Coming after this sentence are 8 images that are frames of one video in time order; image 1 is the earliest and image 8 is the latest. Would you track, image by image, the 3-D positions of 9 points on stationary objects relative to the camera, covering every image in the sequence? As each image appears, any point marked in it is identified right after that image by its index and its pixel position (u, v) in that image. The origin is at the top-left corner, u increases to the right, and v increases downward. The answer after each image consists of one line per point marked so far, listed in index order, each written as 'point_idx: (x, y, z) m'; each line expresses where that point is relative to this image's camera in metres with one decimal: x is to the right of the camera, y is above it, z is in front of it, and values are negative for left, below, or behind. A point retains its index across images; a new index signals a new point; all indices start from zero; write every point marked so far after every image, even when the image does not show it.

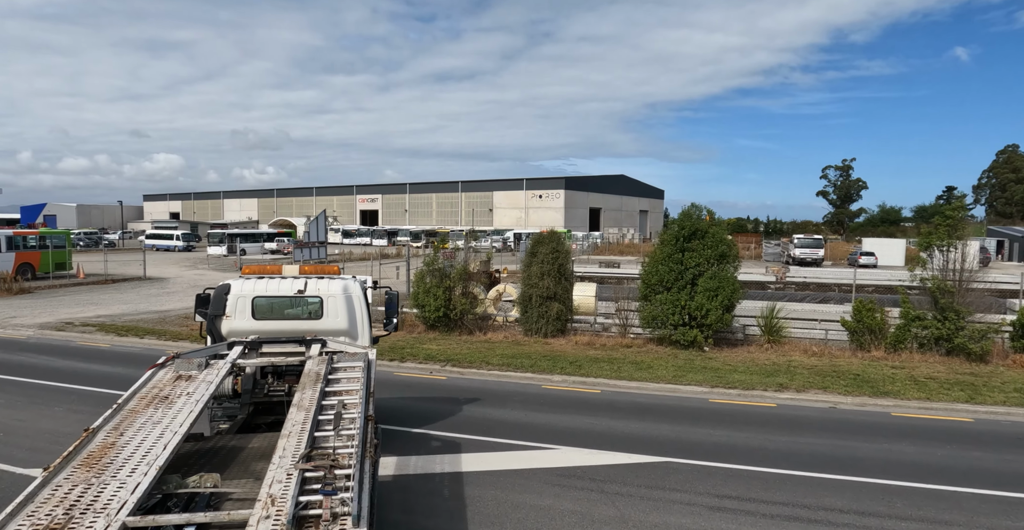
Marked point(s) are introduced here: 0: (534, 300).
0: (+0.5, -0.9, +15.7) m
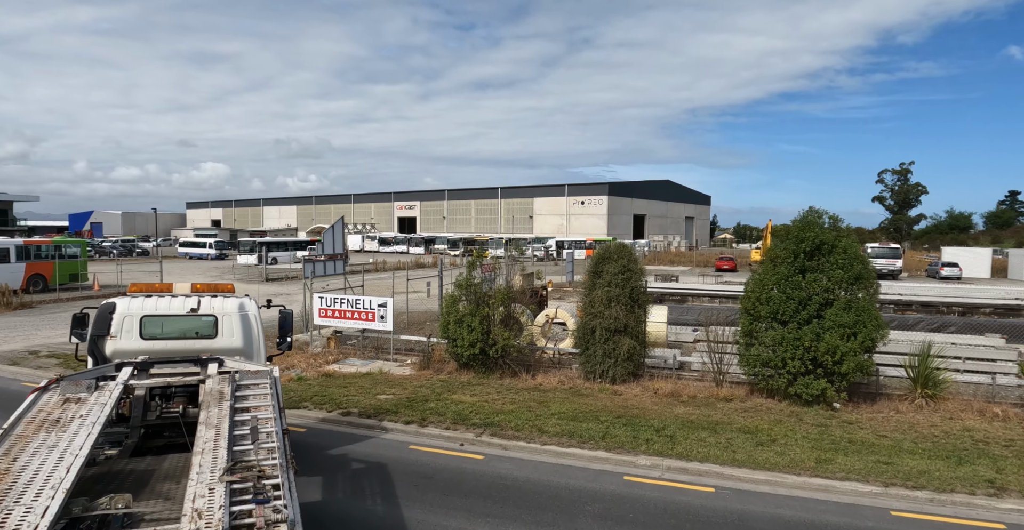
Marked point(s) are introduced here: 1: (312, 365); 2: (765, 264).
0: (+1.7, -1.3, +12.0) m
1: (-4.3, -2.1, +13.2) m
2: (+4.7, 0.0, +11.6) m
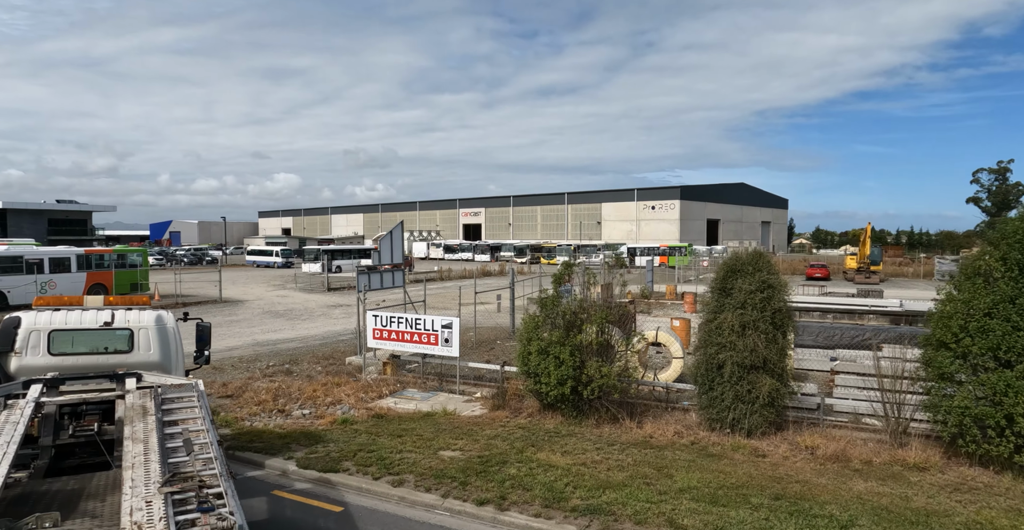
0: (+3.1, -1.5, +9.1) m
1: (-2.6, -2.3, +10.8) m
2: (+6.1, -0.2, +8.4) m
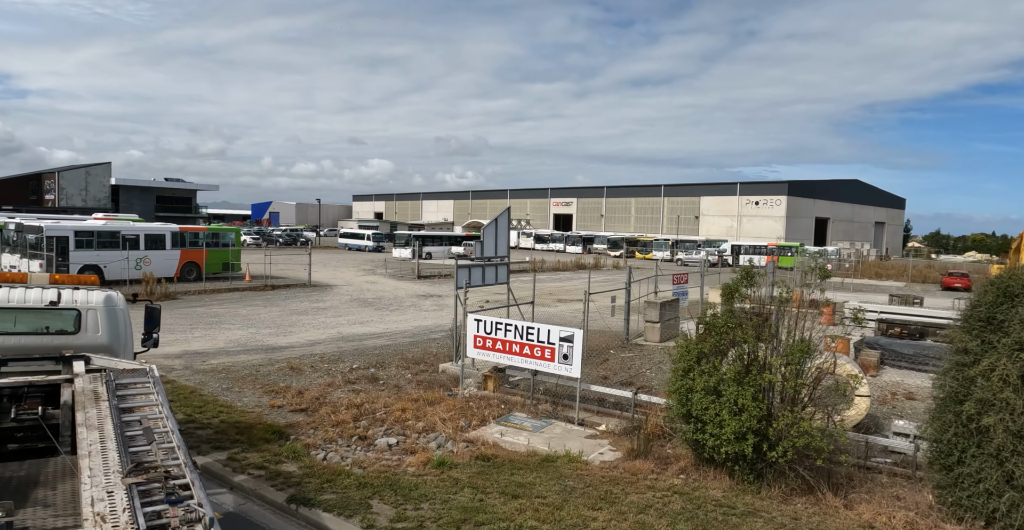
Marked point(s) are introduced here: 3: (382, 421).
0: (+4.8, -1.7, +6.1) m
1: (-0.7, -2.2, +8.7) m
2: (+7.7, -0.5, +5.0) m
3: (-1.8, -2.1, +8.5) m
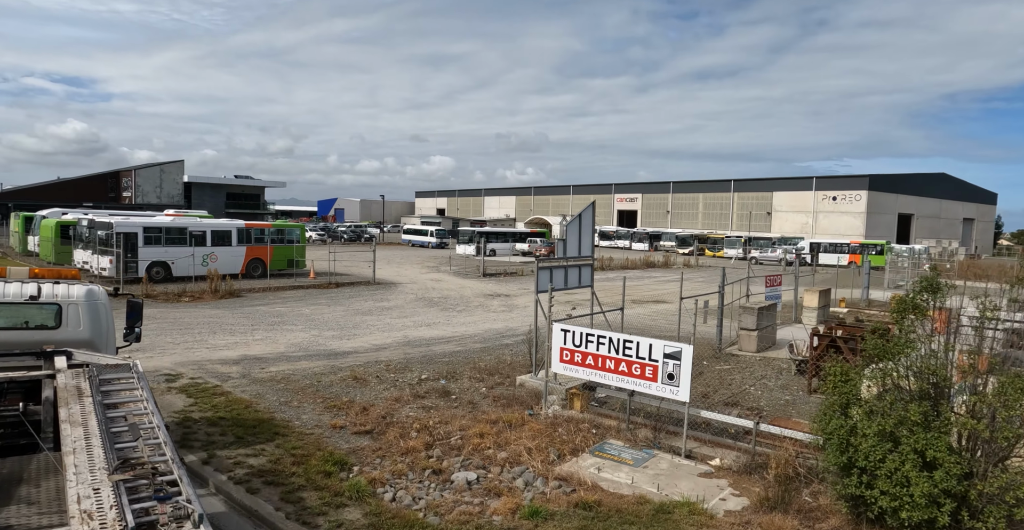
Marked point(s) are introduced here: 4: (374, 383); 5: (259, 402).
0: (+5.7, -1.8, +4.3) m
1: (+0.4, -2.3, +7.3) m
2: (+8.5, -0.6, +2.9) m
3: (-0.6, -2.2, +7.3) m
4: (-2.2, -1.9, +9.7) m
5: (-3.3, -1.8, +8.2) m
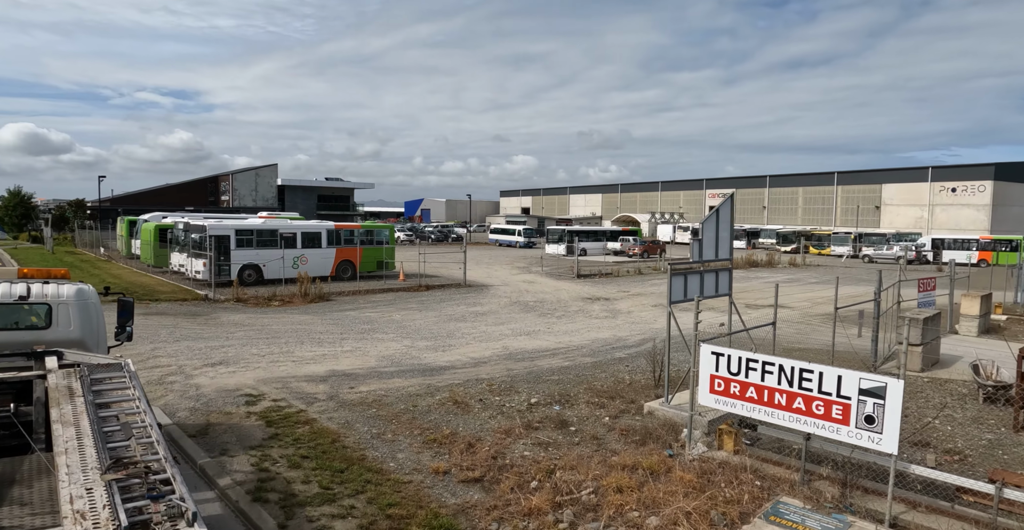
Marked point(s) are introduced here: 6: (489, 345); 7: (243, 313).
0: (+6.6, -1.8, +1.9) m
1: (+1.8, -2.3, +5.5) m
2: (+9.2, -0.6, +0.1) m
3: (+0.7, -2.2, +5.6) m
4: (-0.5, -1.9, +8.3) m
5: (-1.8, -1.9, +6.9) m
6: (-0.5, -1.6, +12.6) m
7: (-6.2, -1.1, +14.3) m
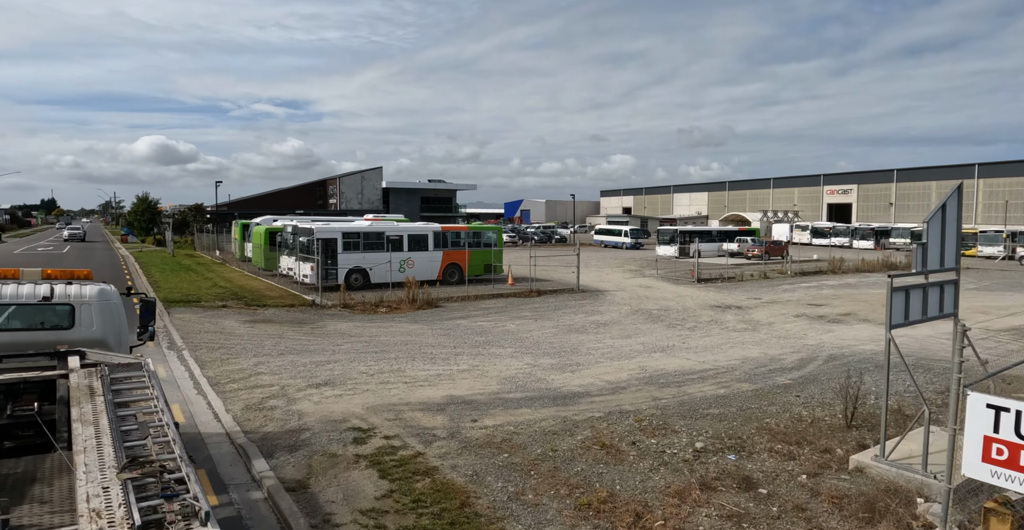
0: (+7.3, -1.9, -0.9) m
1: (+3.1, -2.4, +3.5) m
2: (+9.6, -0.7, -3.0) m
3: (+2.0, -2.3, +3.7) m
4: (+1.3, -2.0, +6.5) m
5: (-0.3, -2.0, +5.4) m
6: (+1.9, -1.7, +10.8) m
7: (-3.5, -1.2, +13.3) m
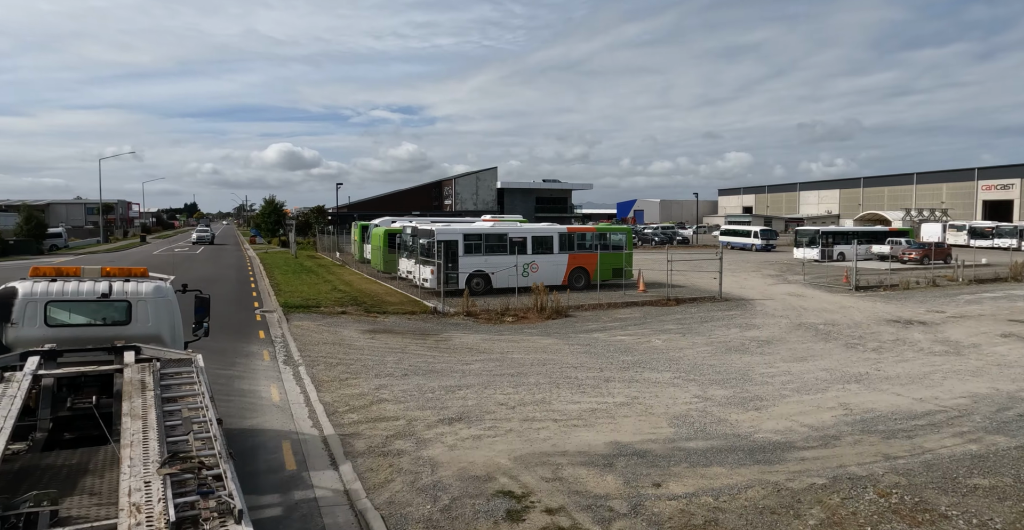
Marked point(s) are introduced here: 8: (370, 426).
0: (+7.5, -2.1, -3.9) m
1: (+4.1, -2.5, +1.1) m
2: (+9.4, -0.9, -6.4) m
3: (+3.1, -2.4, +1.6) m
4: (+2.8, -2.1, +4.4) m
5: (+1.1, -2.1, +3.6) m
6: (+4.2, -1.9, +8.5) m
7: (-0.7, -1.3, +11.9) m
8: (-1.5, -1.7, +6.5) m
